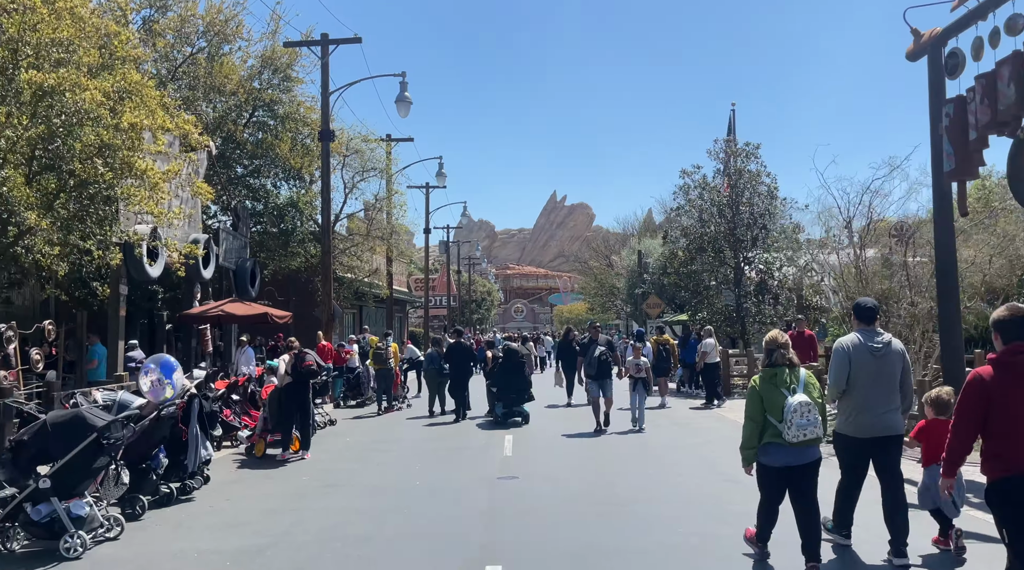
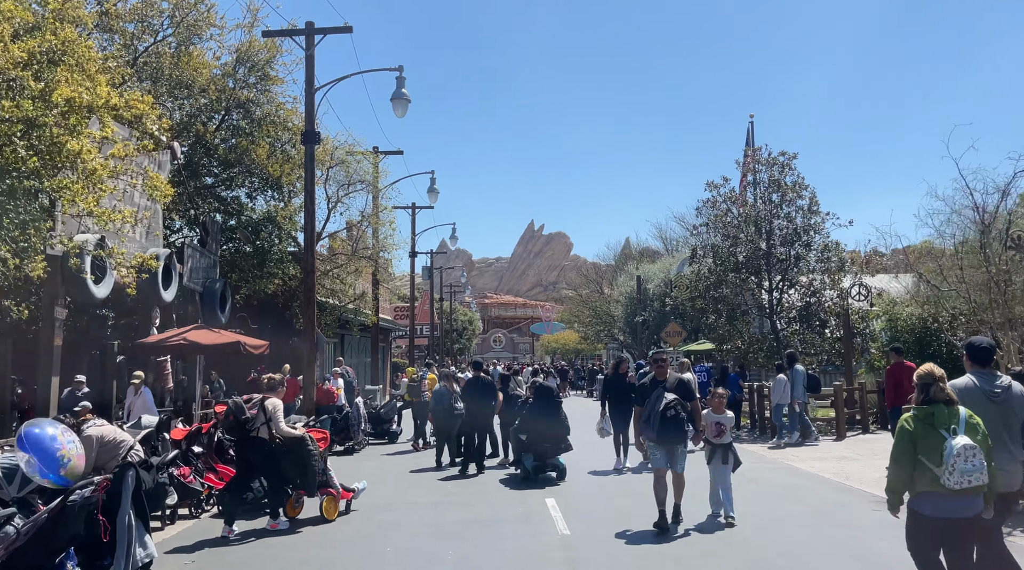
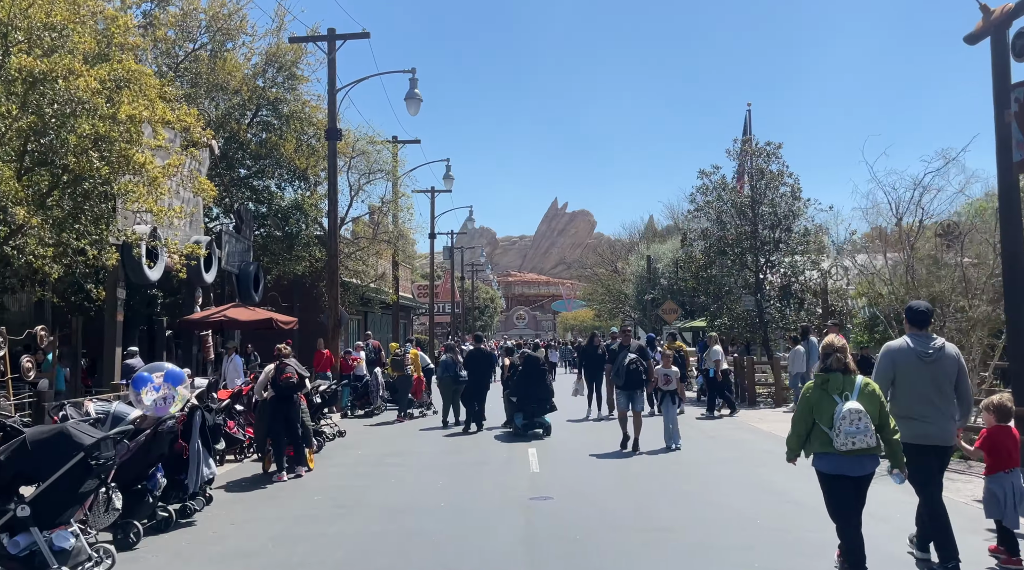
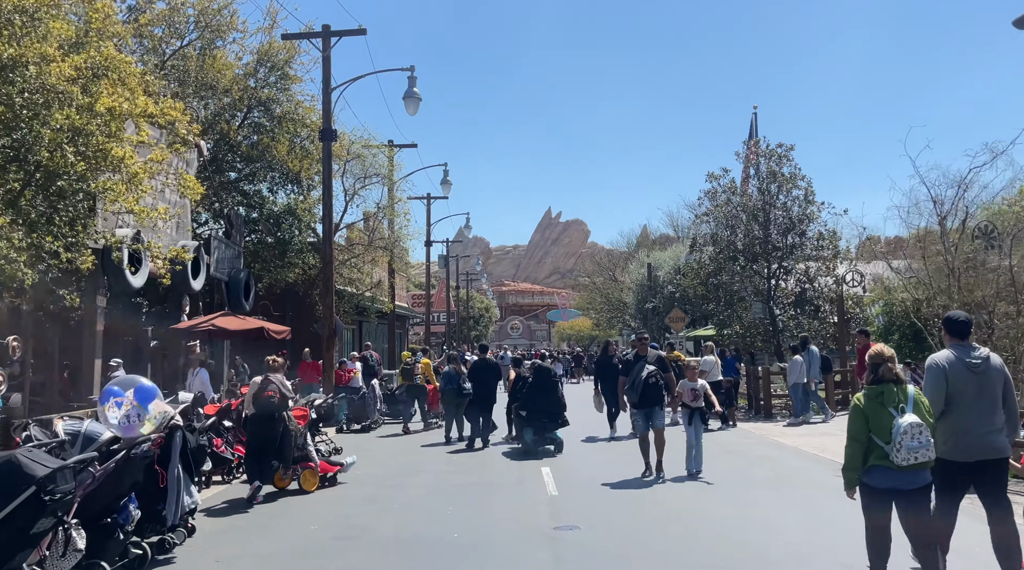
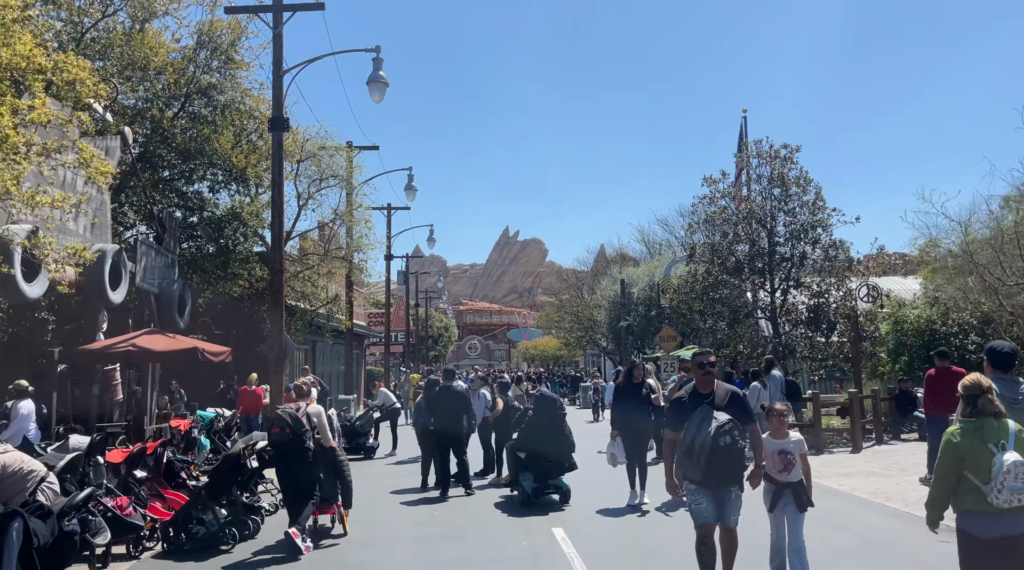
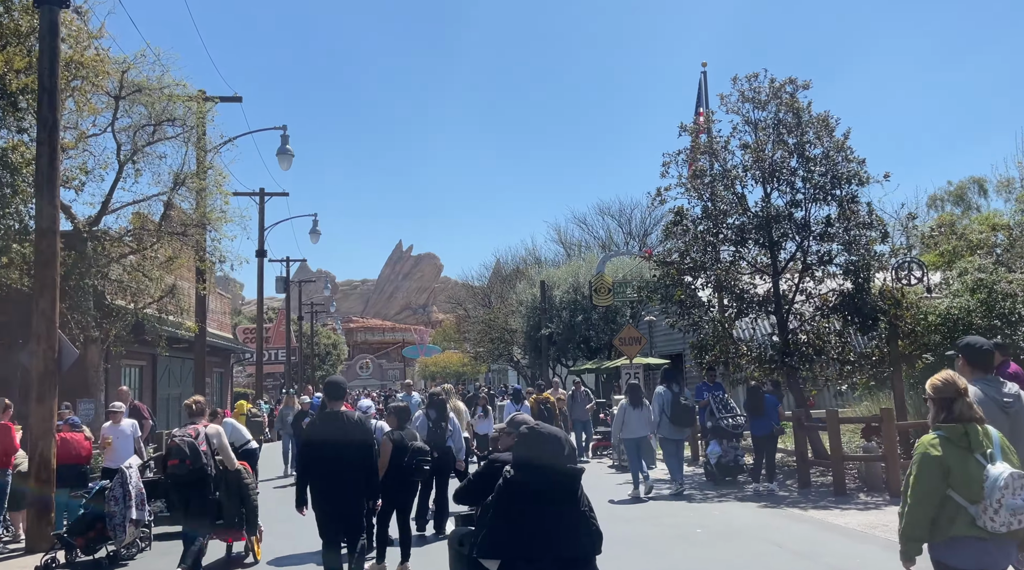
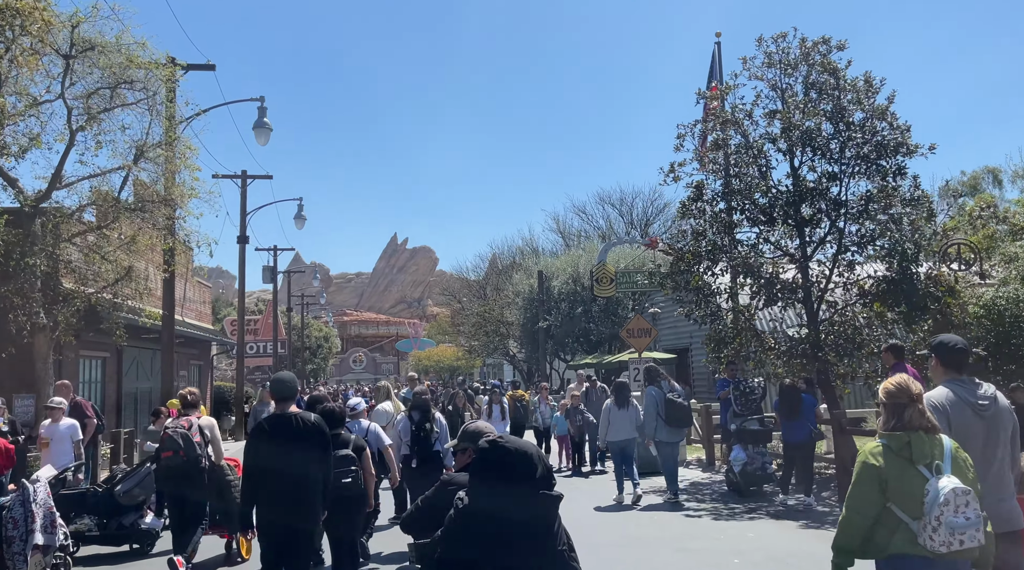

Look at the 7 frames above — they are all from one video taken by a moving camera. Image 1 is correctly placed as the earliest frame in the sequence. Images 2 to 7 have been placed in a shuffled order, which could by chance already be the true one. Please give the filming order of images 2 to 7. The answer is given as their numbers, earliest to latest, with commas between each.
3, 4, 2, 5, 6, 7
